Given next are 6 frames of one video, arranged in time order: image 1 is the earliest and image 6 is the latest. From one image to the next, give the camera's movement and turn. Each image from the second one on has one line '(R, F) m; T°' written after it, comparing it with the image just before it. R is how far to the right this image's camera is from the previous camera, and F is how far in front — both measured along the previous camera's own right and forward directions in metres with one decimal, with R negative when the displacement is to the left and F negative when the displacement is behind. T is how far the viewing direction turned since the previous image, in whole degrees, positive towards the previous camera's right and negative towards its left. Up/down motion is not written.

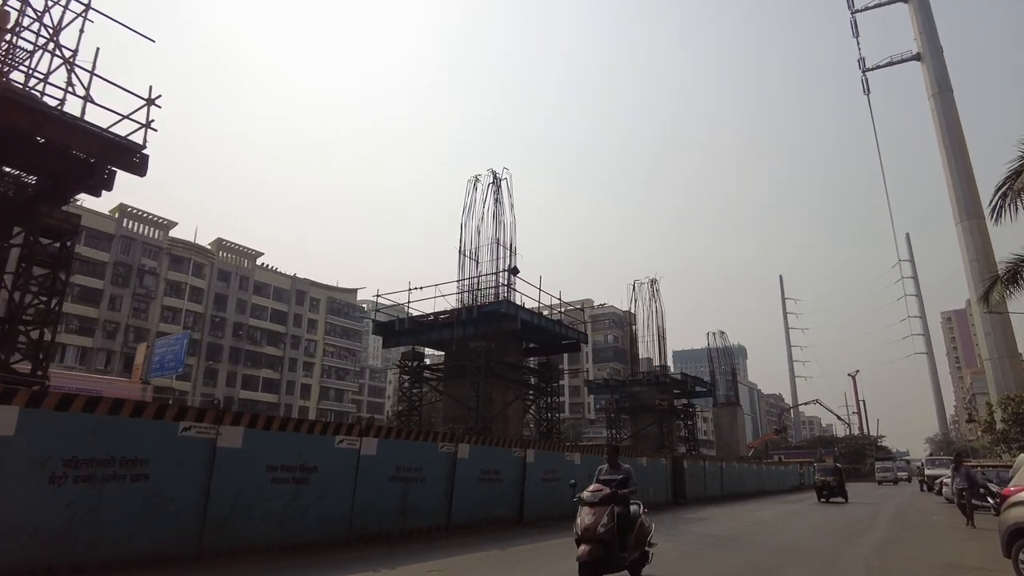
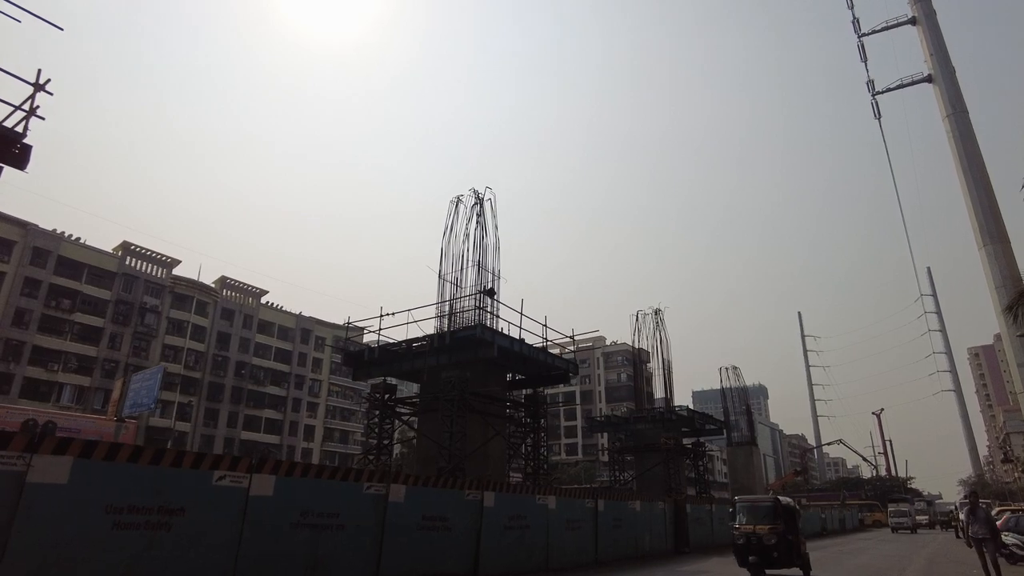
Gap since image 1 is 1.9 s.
(+1.5, +2.1) m; -1°
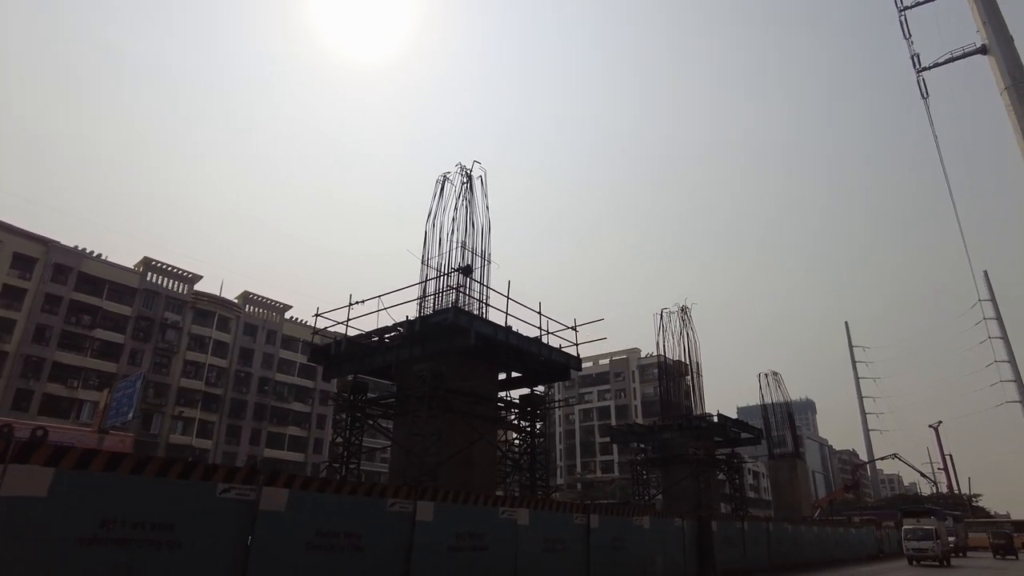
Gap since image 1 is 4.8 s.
(+1.8, +3.4) m; -3°
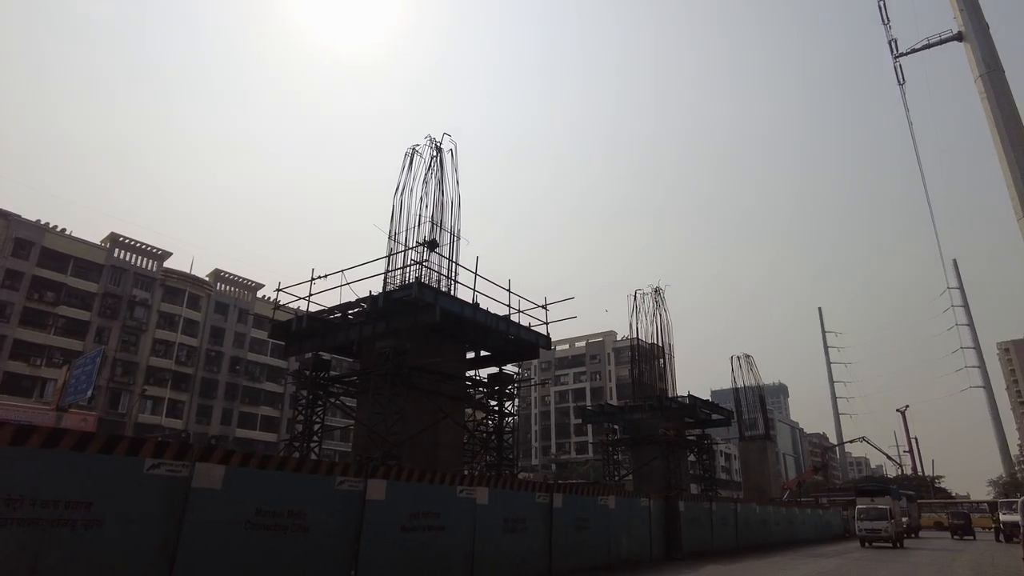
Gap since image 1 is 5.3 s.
(+0.4, +0.5) m; +2°
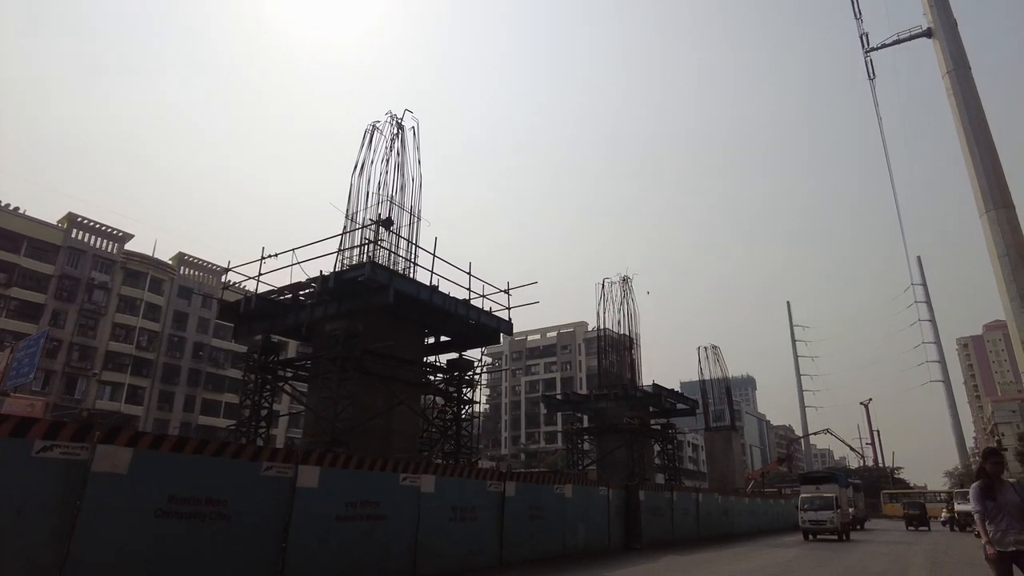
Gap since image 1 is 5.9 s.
(+0.5, +0.6) m; +2°
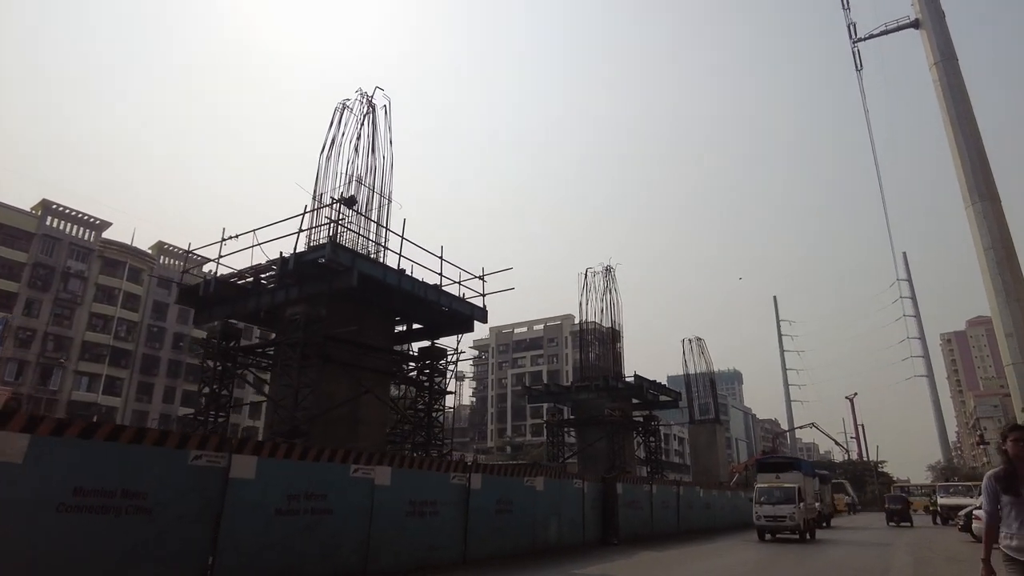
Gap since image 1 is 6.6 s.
(+0.5, +0.8) m; +1°
